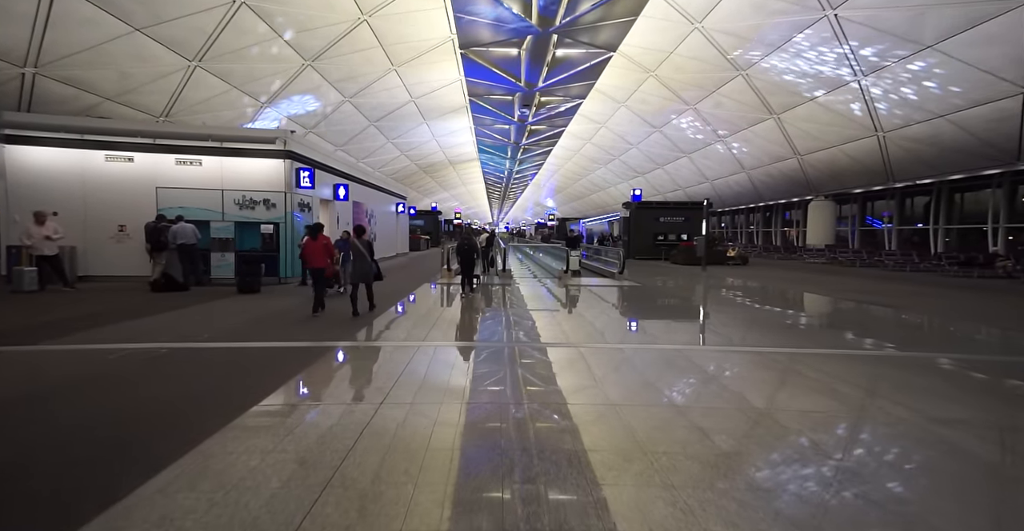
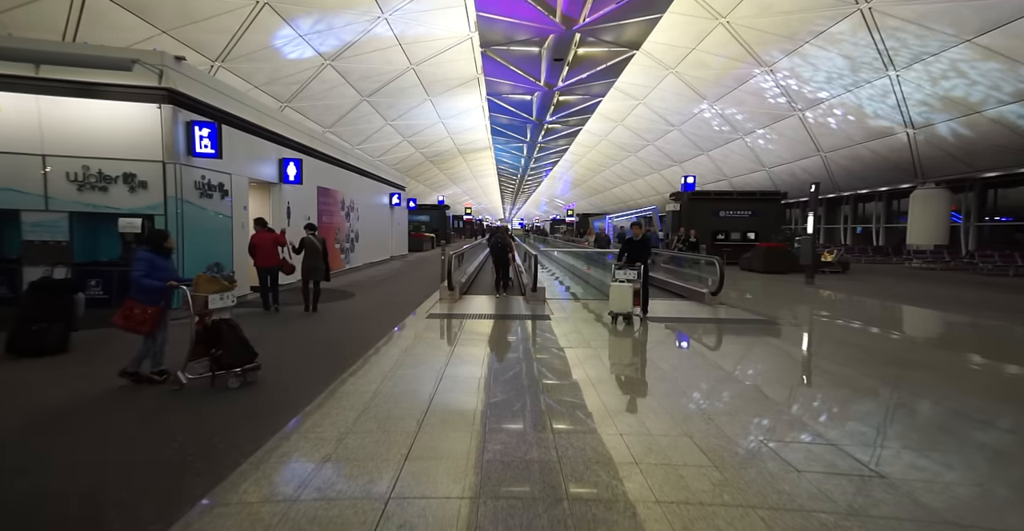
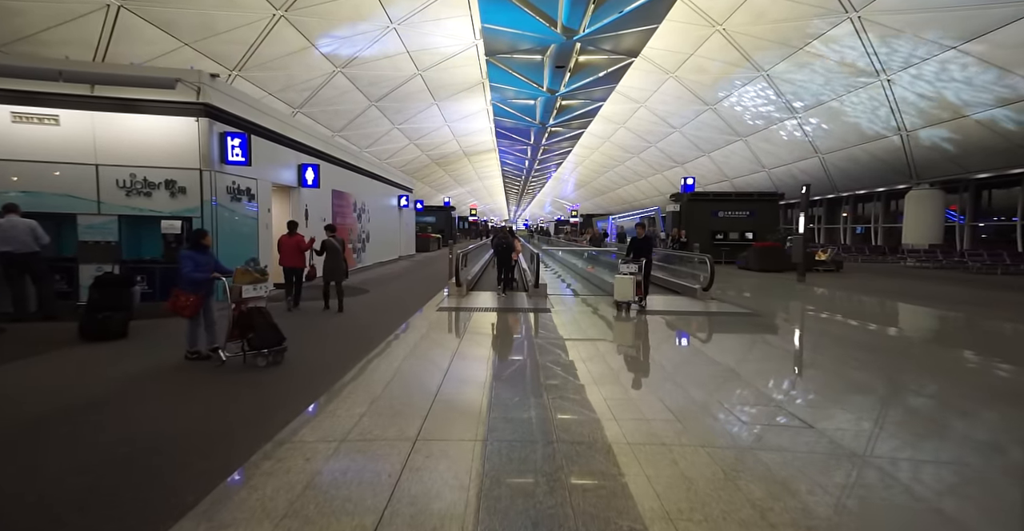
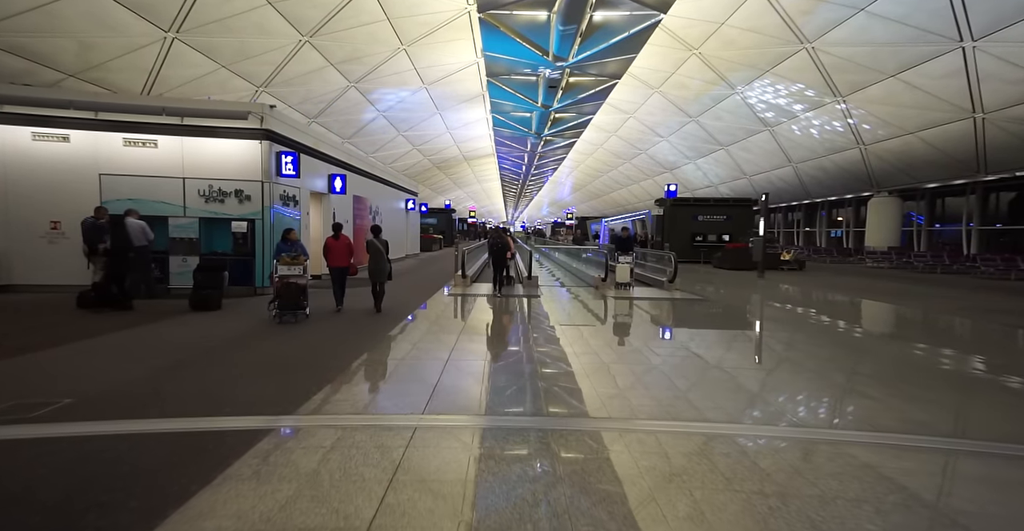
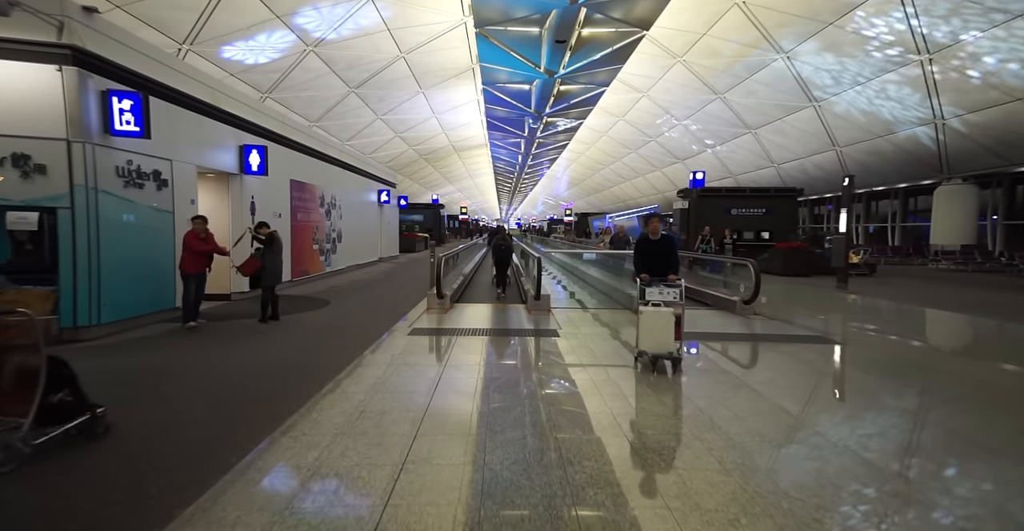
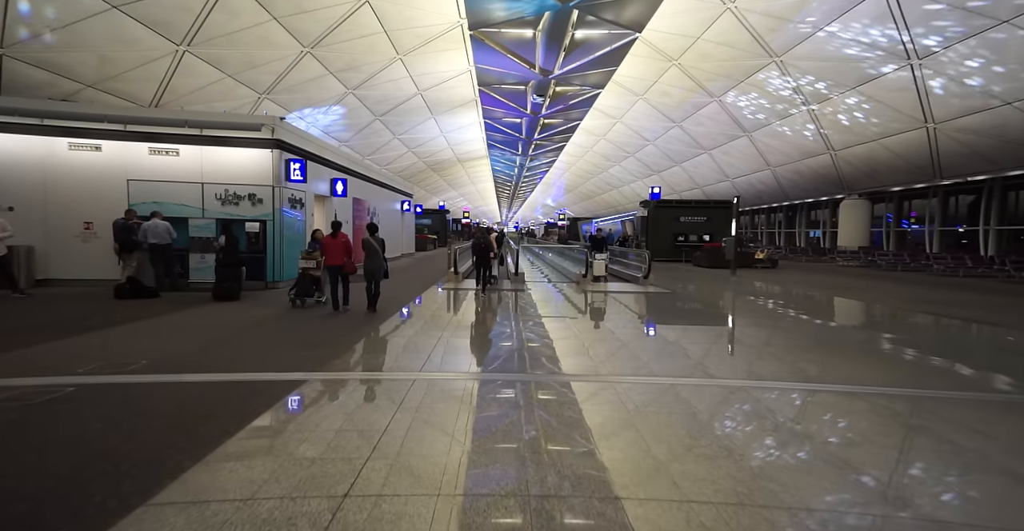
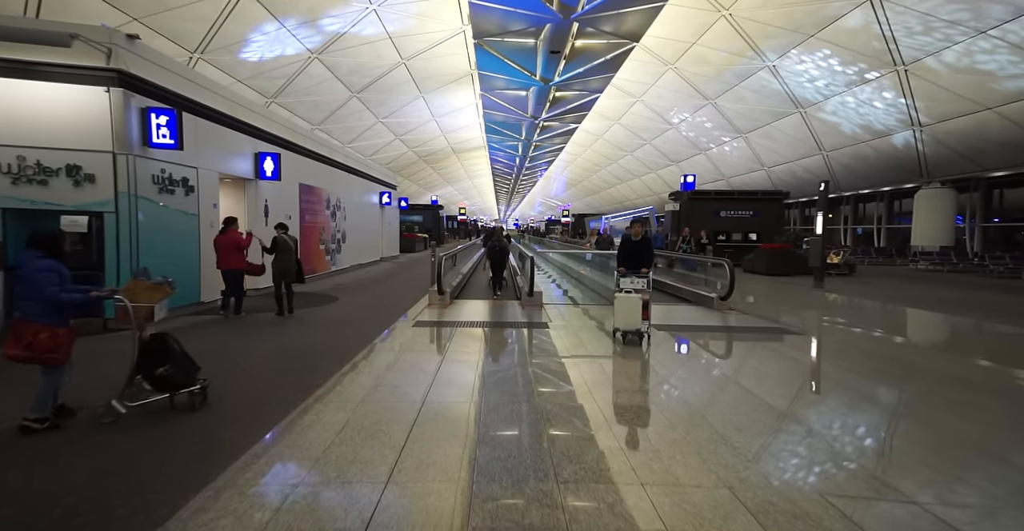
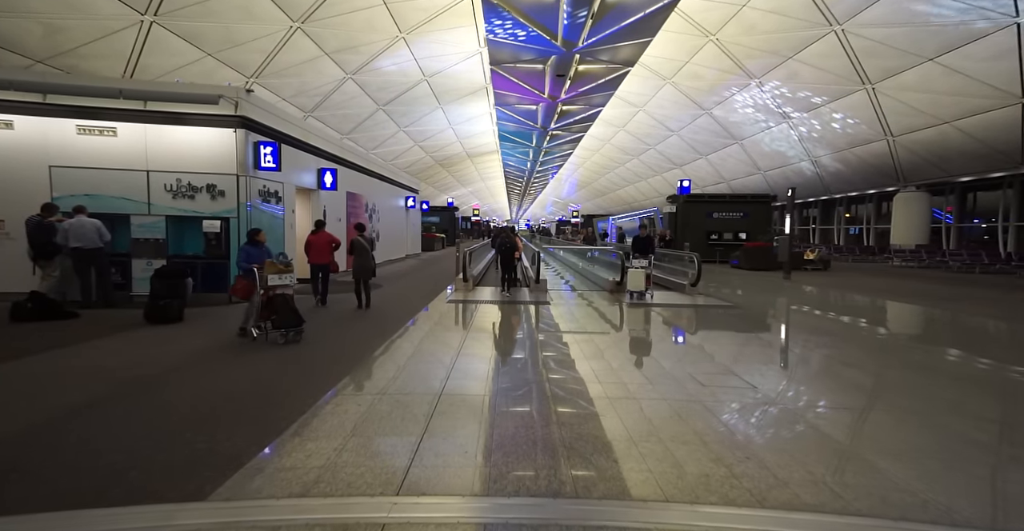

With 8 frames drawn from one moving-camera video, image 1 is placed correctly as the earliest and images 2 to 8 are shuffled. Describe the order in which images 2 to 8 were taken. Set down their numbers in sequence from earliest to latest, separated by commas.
6, 4, 8, 3, 2, 7, 5
